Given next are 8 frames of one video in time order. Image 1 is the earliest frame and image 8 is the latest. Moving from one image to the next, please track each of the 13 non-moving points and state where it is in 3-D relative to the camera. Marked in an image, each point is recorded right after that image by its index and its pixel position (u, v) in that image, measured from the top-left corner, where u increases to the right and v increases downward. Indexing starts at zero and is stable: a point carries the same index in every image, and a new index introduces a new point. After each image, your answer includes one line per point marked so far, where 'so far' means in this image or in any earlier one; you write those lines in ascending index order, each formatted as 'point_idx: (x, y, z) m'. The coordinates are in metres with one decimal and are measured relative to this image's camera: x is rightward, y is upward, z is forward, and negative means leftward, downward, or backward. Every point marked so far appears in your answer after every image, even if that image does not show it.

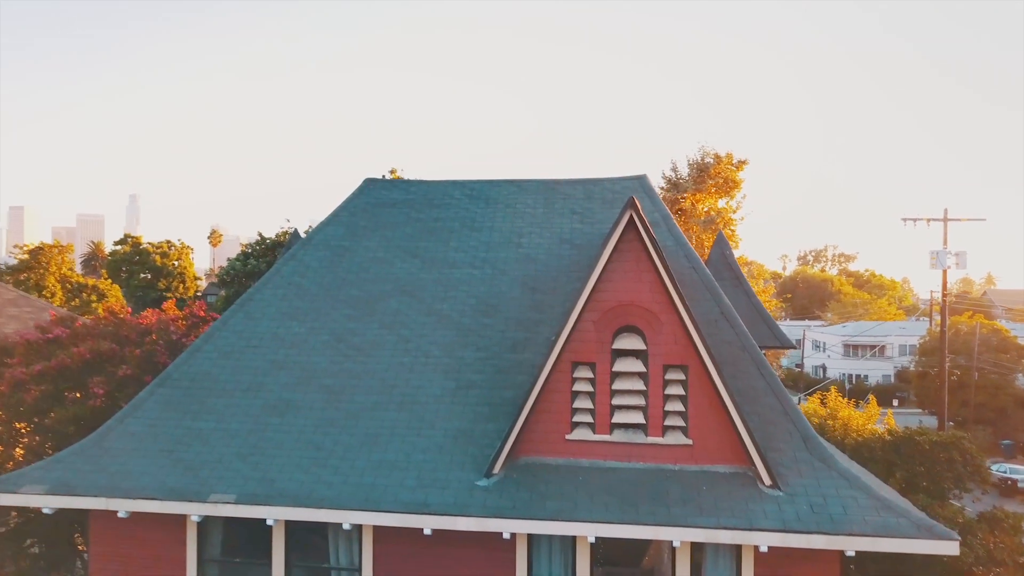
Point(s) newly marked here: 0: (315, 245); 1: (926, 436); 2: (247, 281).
0: (-2.7, +0.6, +9.5) m
1: (+8.6, -3.1, +14.5) m
2: (-7.4, +0.2, +19.7) m
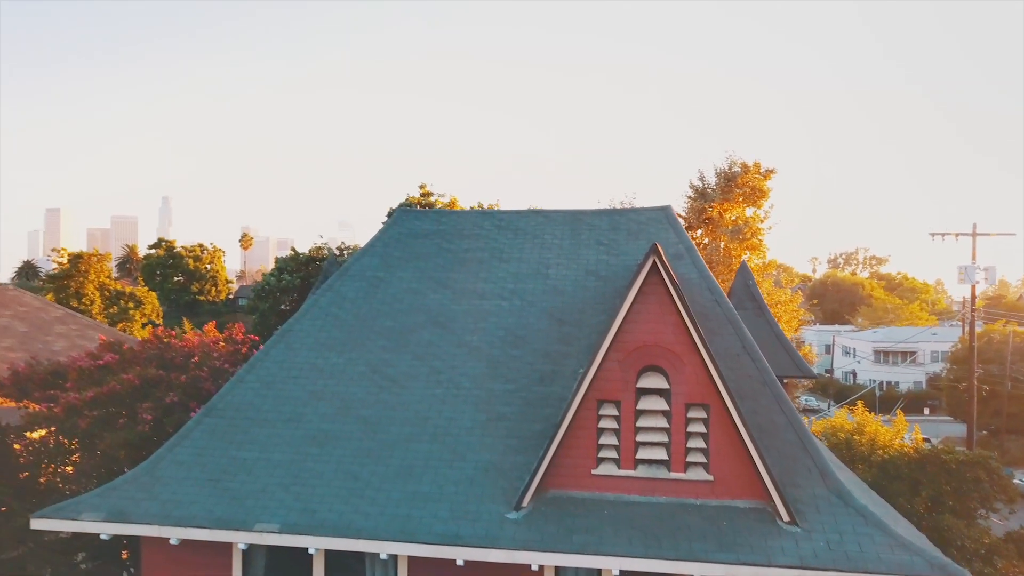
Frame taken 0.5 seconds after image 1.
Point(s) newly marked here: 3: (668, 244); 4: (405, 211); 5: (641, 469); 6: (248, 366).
0: (-2.3, +0.2, +9.9) m
1: (+9.1, -3.5, +14.5) m
2: (-6.6, -0.3, +20.3) m
3: (+2.2, +0.6, +9.8) m
4: (-1.6, +1.2, +10.8) m
5: (+1.3, -1.8, +7.1) m
6: (-3.3, -1.0, +8.8) m
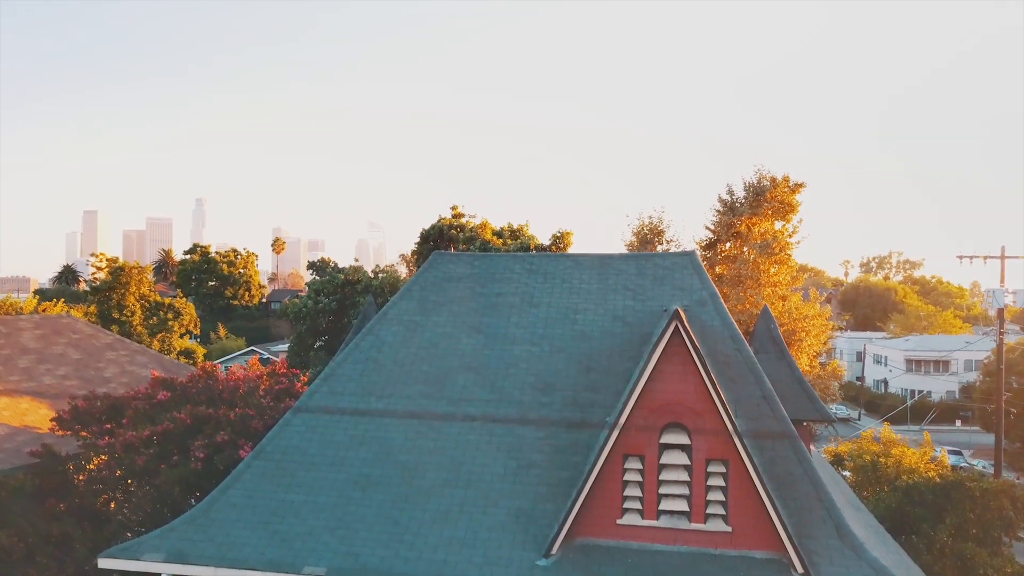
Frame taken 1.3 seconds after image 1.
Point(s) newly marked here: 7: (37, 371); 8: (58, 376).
0: (-1.8, -0.5, +10.5) m
1: (+9.8, -4.1, +14.6) m
2: (-5.8, -0.9, +21.0) m
3: (+2.6, 0.0, +10.1) m
4: (-1.2, +0.5, +11.3) m
5: (+1.6, -2.5, +7.5) m
6: (-2.9, -1.6, +9.4) m
7: (-10.2, -1.8, +15.0) m
8: (-9.9, -1.9, +15.2) m
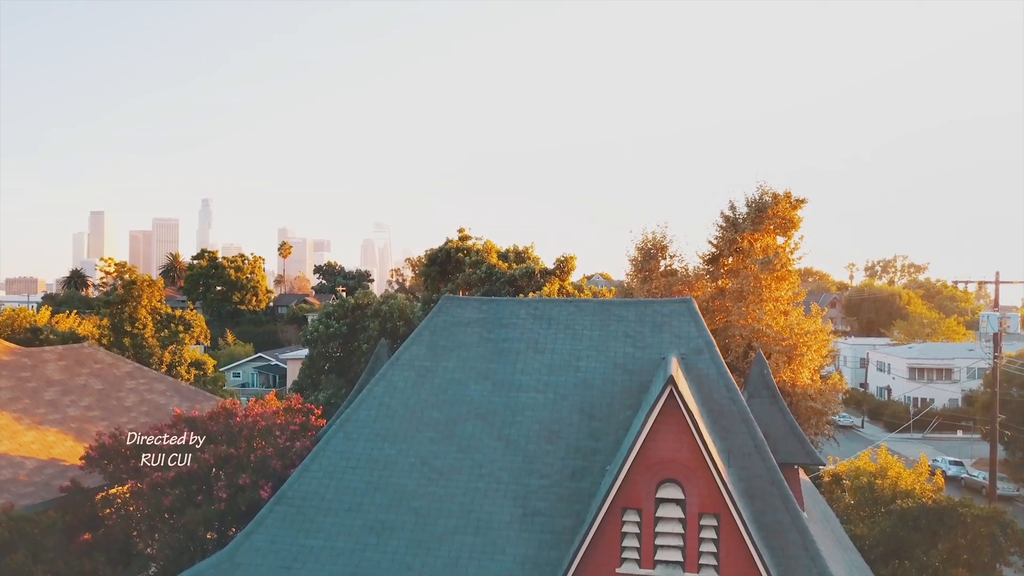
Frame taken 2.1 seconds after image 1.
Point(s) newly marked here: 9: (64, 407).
0: (-1.8, -1.2, +11.0) m
1: (+9.9, -4.8, +15.1) m
2: (-5.6, -1.7, +21.6) m
3: (+2.7, -0.8, +10.7) m
4: (-1.1, -0.2, +11.9) m
5: (+1.7, -3.2, +8.0) m
6: (-2.9, -2.4, +10.0) m
7: (-10.1, -2.6, +15.7) m
8: (-9.8, -2.7, +15.9) m
9: (-10.0, -2.6, +15.6) m
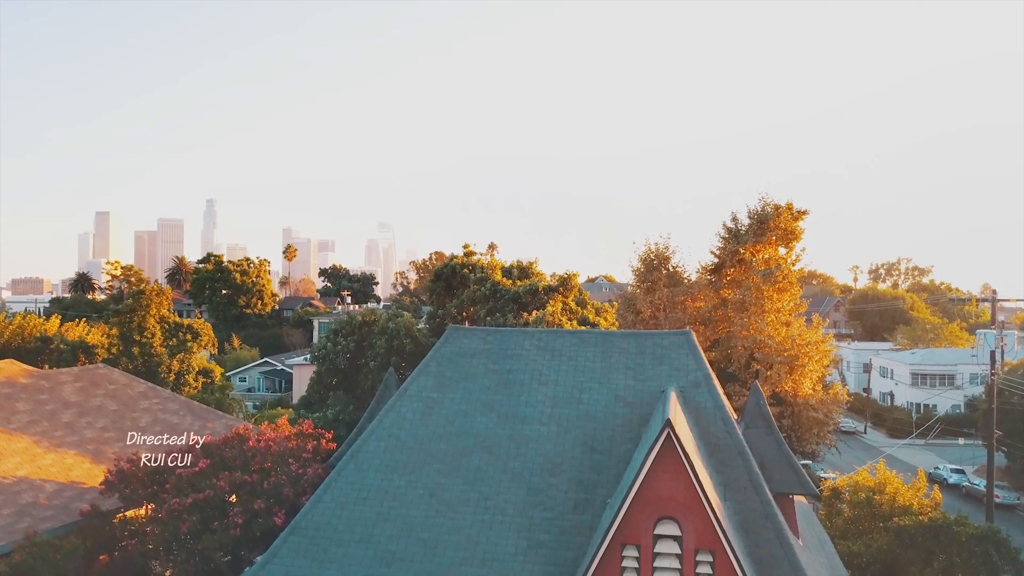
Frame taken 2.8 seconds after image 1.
0: (-1.7, -1.8, +11.4) m
1: (+10.0, -5.3, +15.4) m
2: (-5.5, -2.2, +22.0) m
3: (+2.8, -1.3, +11.0) m
4: (-1.0, -0.8, +12.3) m
5: (+1.8, -3.8, +8.4) m
6: (-2.8, -3.0, +10.4) m
7: (-10.0, -3.1, +16.1) m
8: (-9.7, -3.3, +16.3) m
9: (-9.9, -3.2, +16.1) m
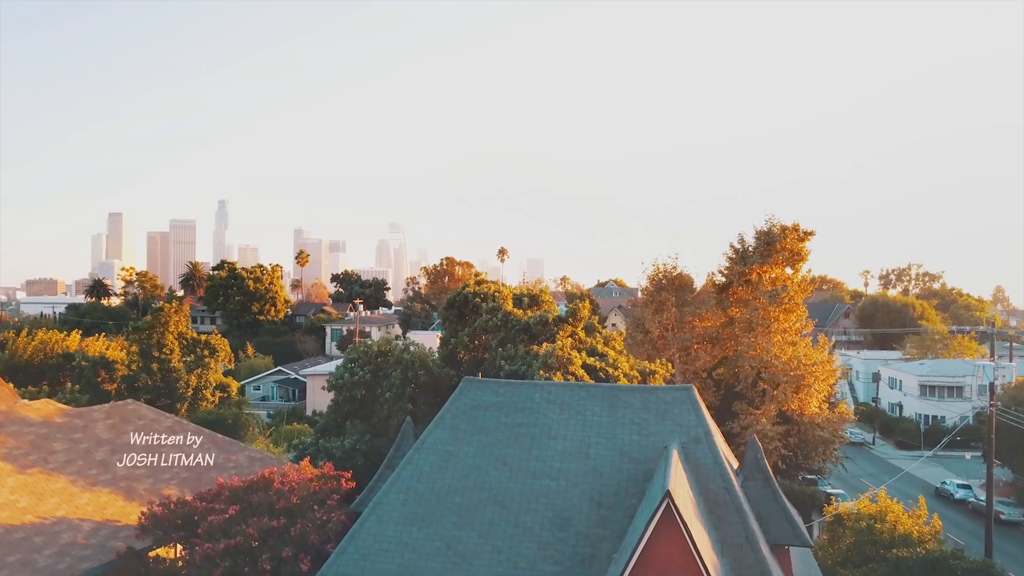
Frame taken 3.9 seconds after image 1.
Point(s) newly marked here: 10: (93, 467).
0: (-1.5, -2.8, +12.1) m
1: (+10.3, -6.3, +15.9) m
2: (-5.1, -3.3, +22.8) m
3: (+3.0, -2.3, +11.7) m
4: (-0.8, -1.8, +13.0) m
5: (+1.9, -4.8, +9.0) m
6: (-2.6, -4.0, +11.1) m
7: (-9.7, -4.2, +16.9) m
8: (-9.4, -4.3, +17.1) m
9: (-9.6, -4.3, +16.9) m
10: (-9.9, -4.2, +16.5) m
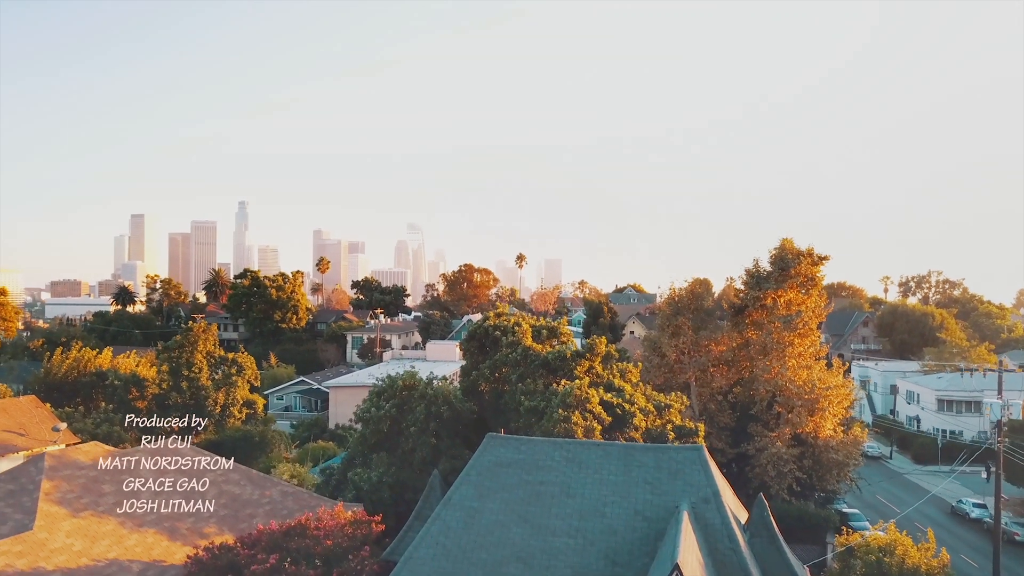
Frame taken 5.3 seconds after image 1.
0: (-1.1, -4.1, +13.0) m
1: (+10.8, -7.4, +16.5) m
2: (-4.5, -4.5, +23.7) m
3: (+3.3, -3.5, +12.4) m
4: (-0.4, -3.0, +13.8) m
5: (+2.2, -6.0, +9.8) m
6: (-2.2, -5.3, +12.0) m
7: (-9.2, -5.5, +18.0) m
8: (-8.9, -5.6, +18.2) m
9: (-9.1, -5.6, +18.0) m
10: (-9.4, -5.5, +17.5) m
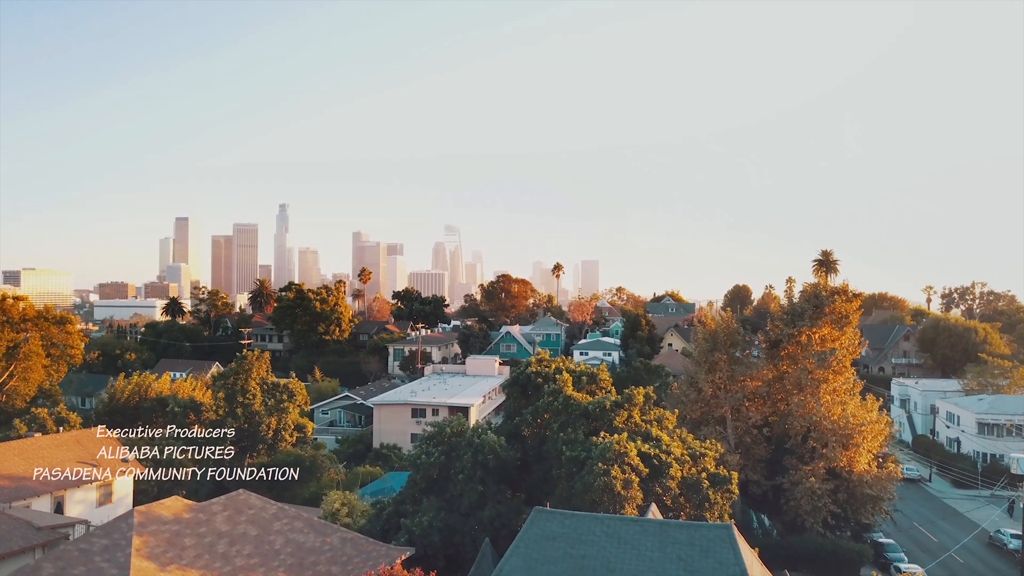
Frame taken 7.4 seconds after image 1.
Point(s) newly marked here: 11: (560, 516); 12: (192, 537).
0: (-0.2, -6.0, +14.4) m
1: (+11.9, -9.2, +17.3) m
2: (-3.0, -6.5, +25.3) m
3: (+4.2, -5.4, +13.6) m
4: (+0.6, -4.9, +15.2) m
5: (+3.0, -7.9, +11.0) m
6: (-1.3, -7.2, +13.4) m
7: (-8.0, -7.5, +19.8) m
8: (-7.6, -7.6, +20.0) m
9: (-7.9, -7.6, +19.8) m
10: (-8.2, -7.5, +19.3) m
11: (+1.0, -4.9, +15.0) m
12: (-8.5, -7.3, +19.5) m
